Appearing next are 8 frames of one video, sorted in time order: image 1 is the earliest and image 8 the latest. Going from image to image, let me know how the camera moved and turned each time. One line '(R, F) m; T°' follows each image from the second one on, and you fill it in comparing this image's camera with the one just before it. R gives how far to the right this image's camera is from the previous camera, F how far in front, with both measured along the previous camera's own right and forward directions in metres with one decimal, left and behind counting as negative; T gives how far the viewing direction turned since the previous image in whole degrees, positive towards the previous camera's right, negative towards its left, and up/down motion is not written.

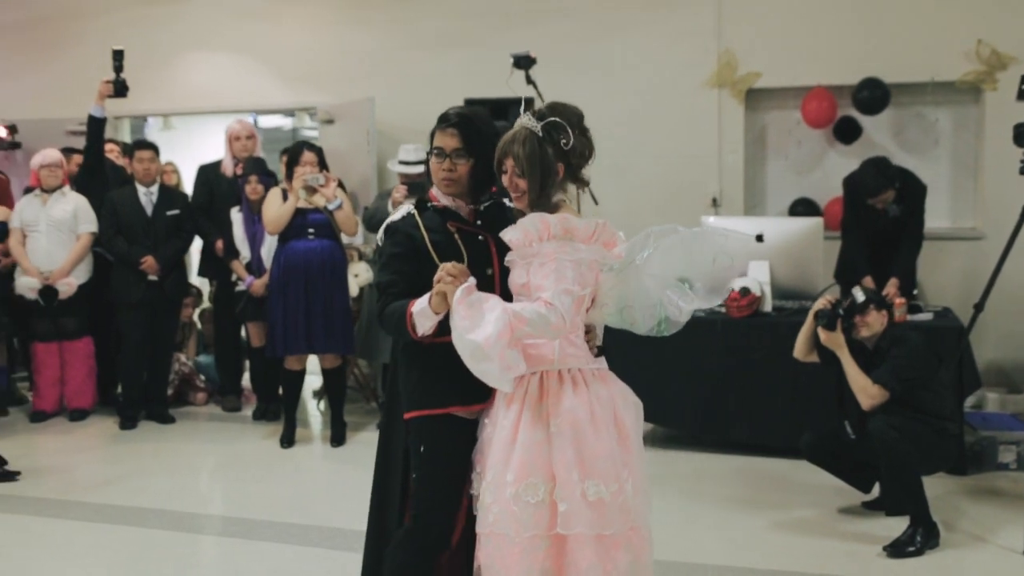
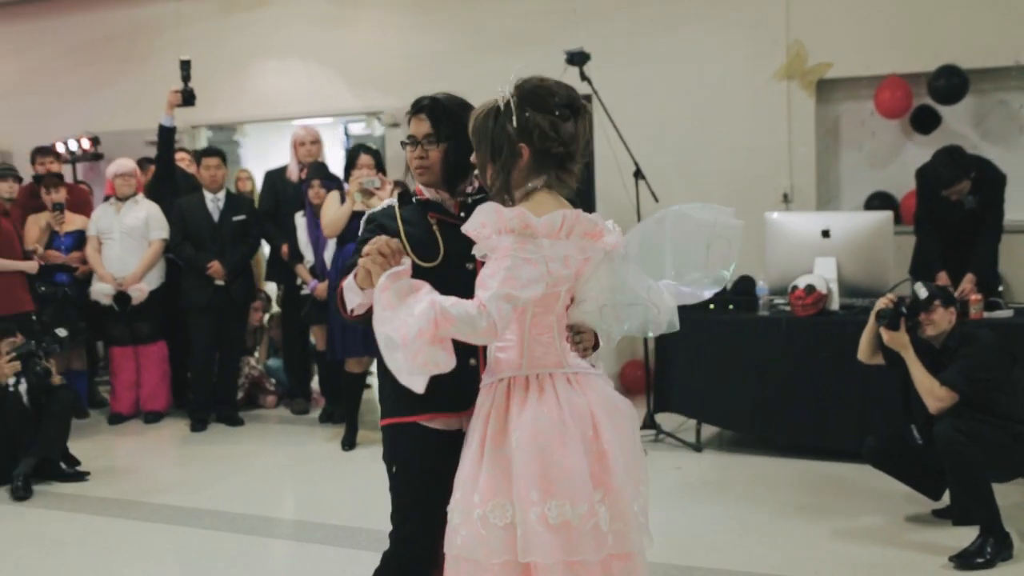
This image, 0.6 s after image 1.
(+0.2, +0.1) m; -6°
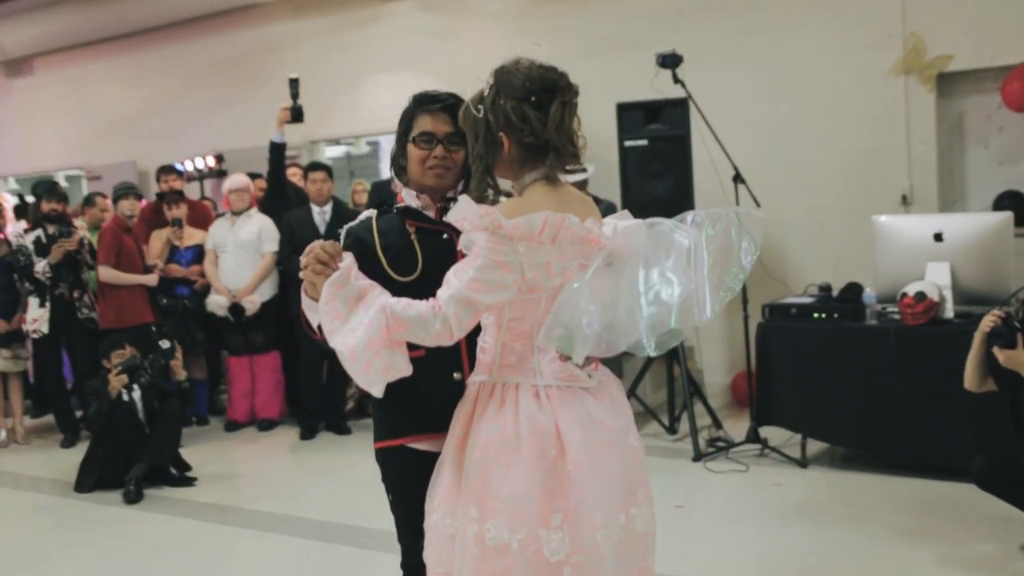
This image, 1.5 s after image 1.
(+0.3, +0.1) m; -8°
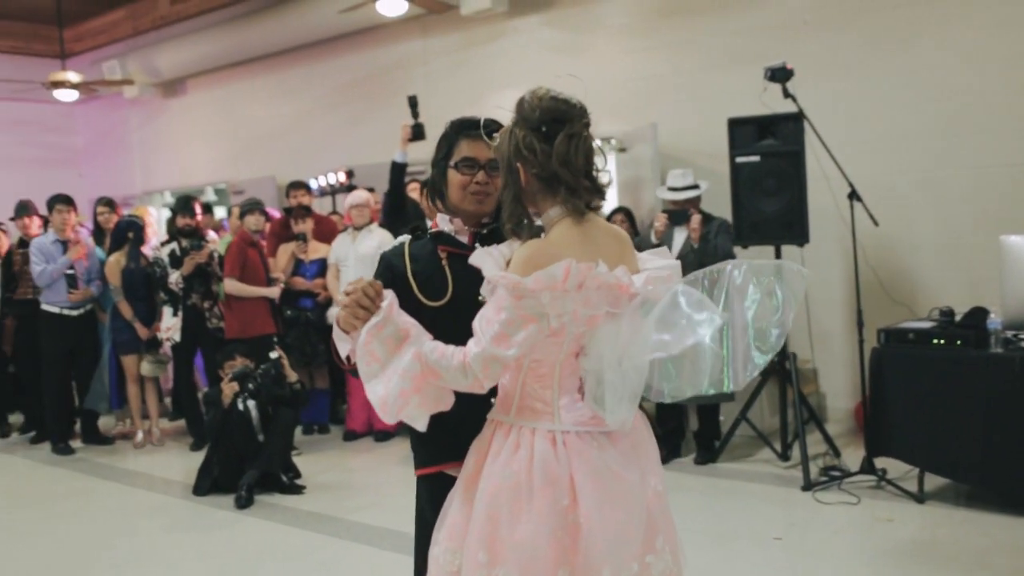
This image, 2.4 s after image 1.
(+0.3, +0.1) m; -9°
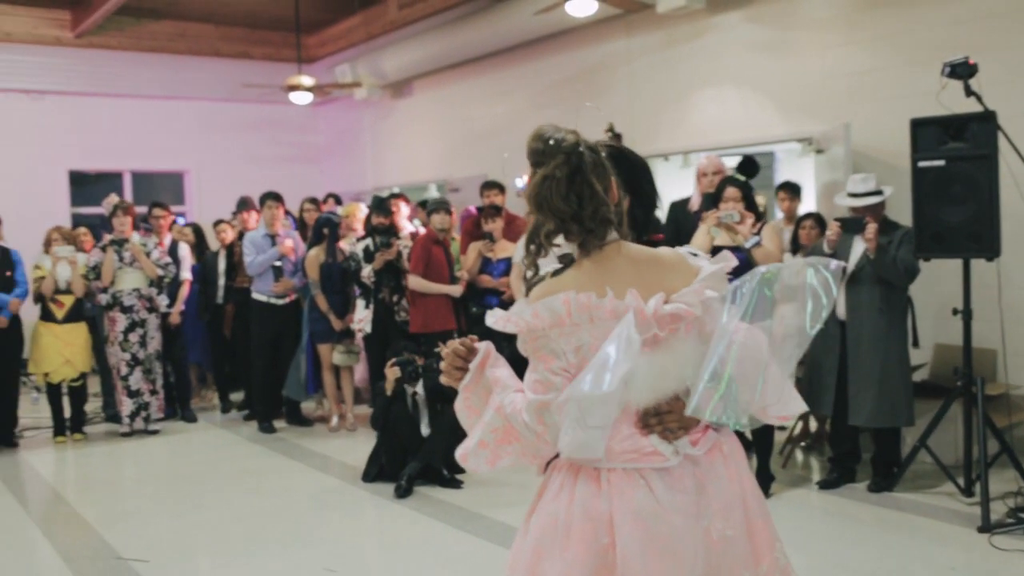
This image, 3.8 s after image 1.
(+0.5, +0.1) m; -15°
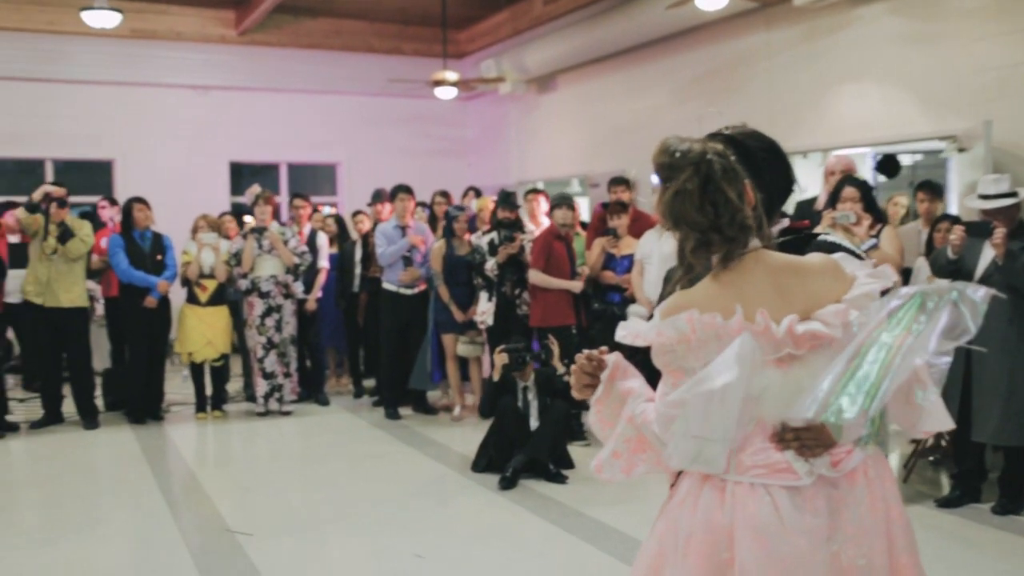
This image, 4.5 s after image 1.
(+0.3, 0.0) m; -9°
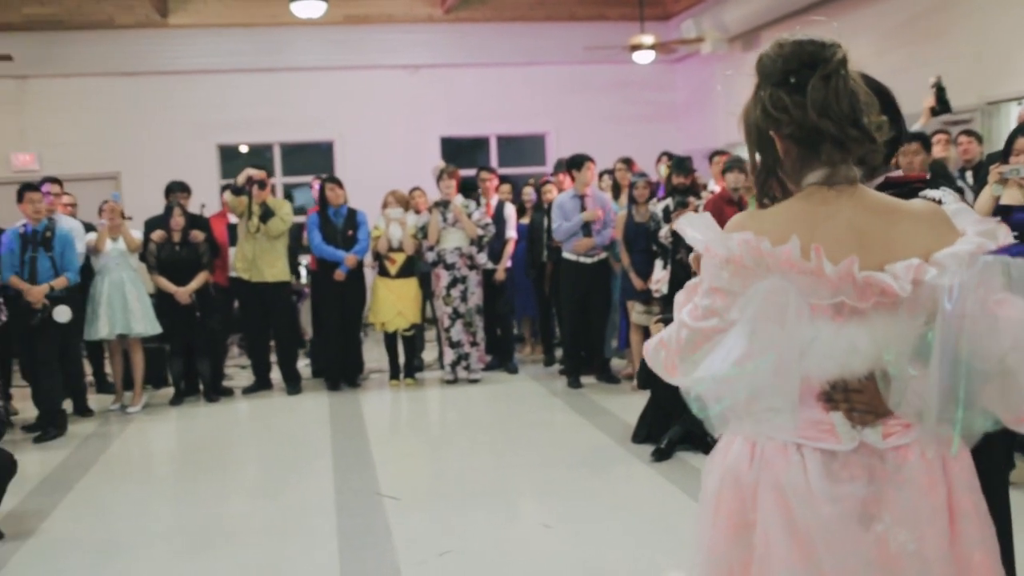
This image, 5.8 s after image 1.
(+0.5, +0.1) m; -14°
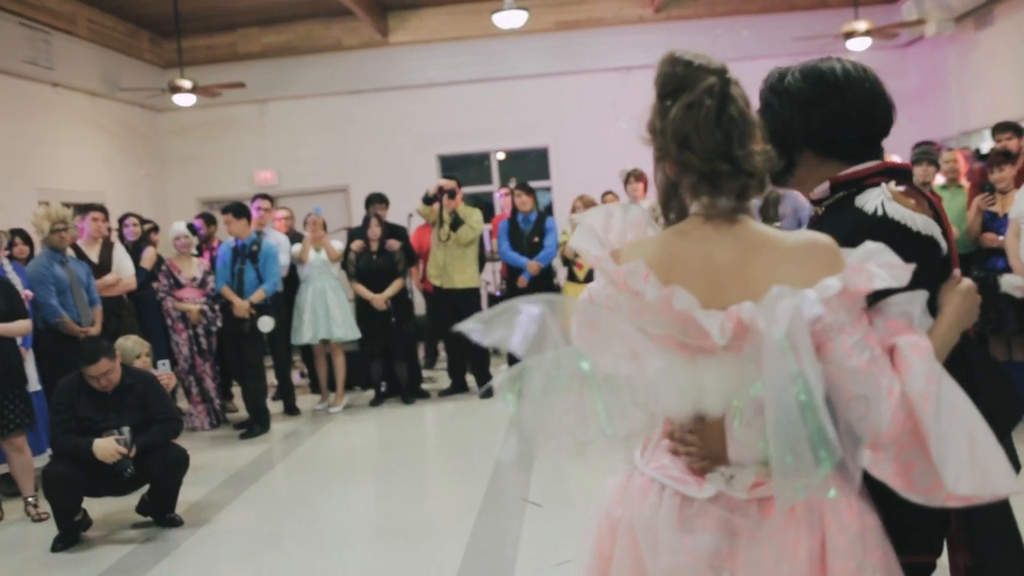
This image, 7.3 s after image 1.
(+0.5, +0.1) m; -15°
